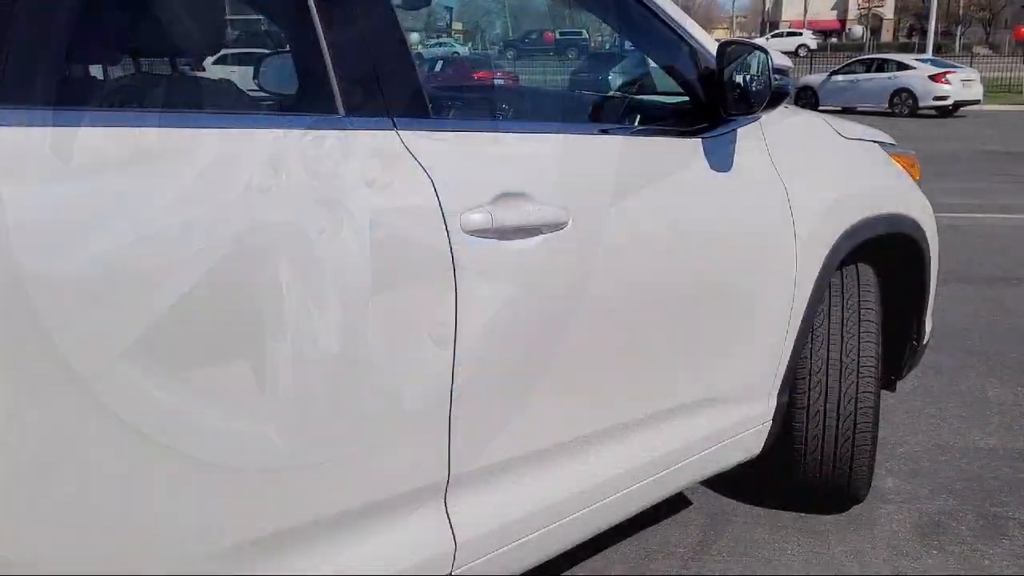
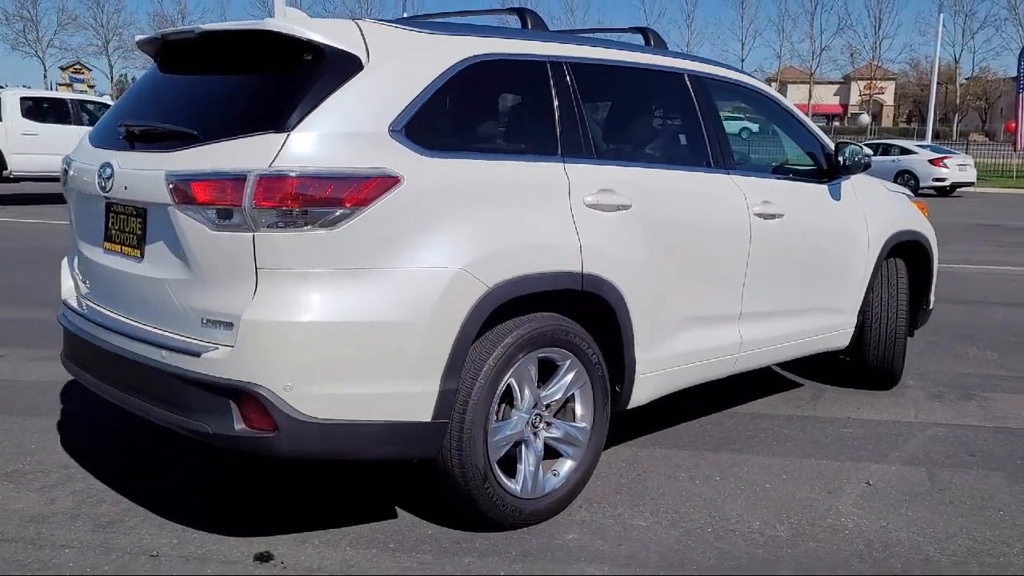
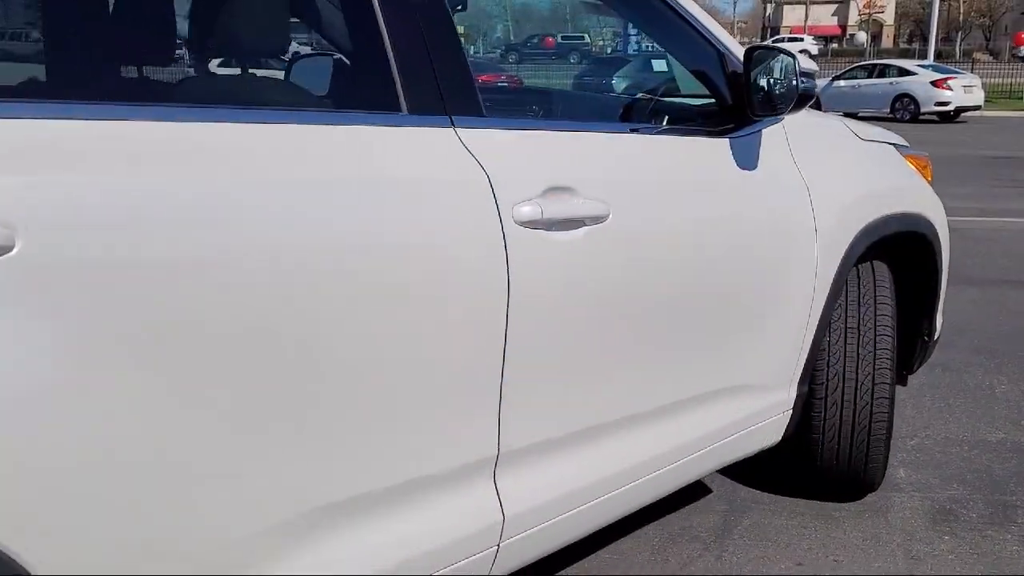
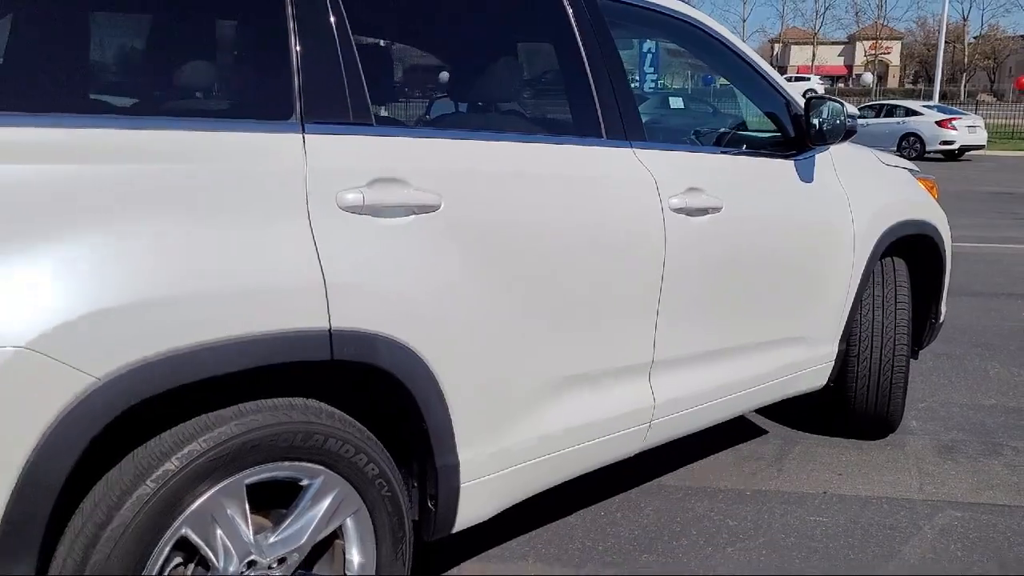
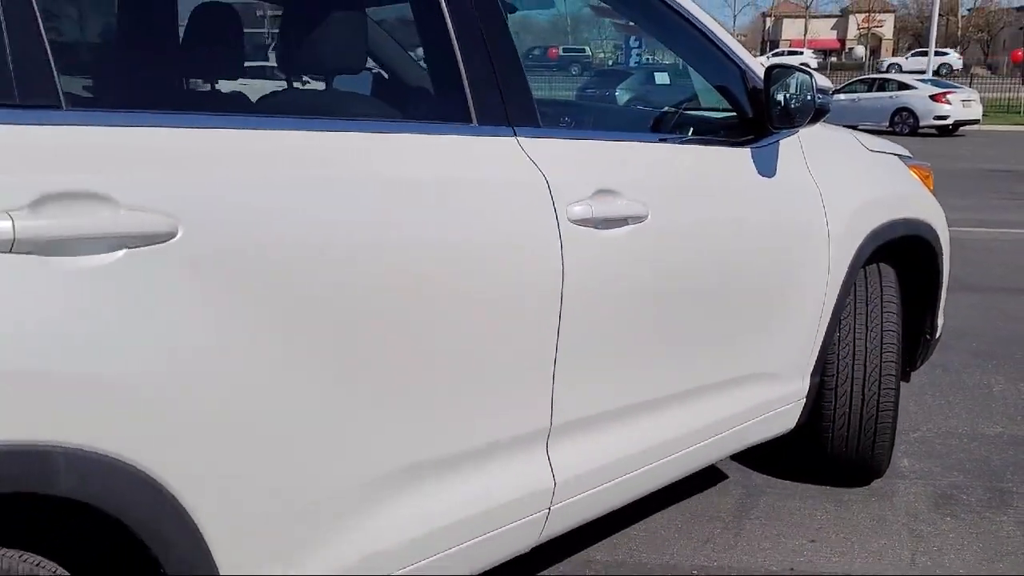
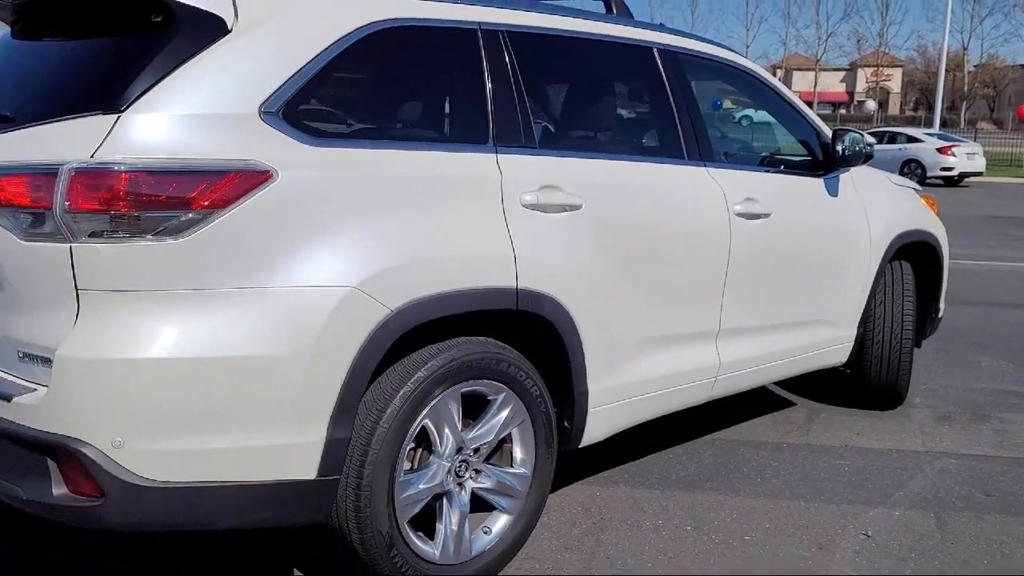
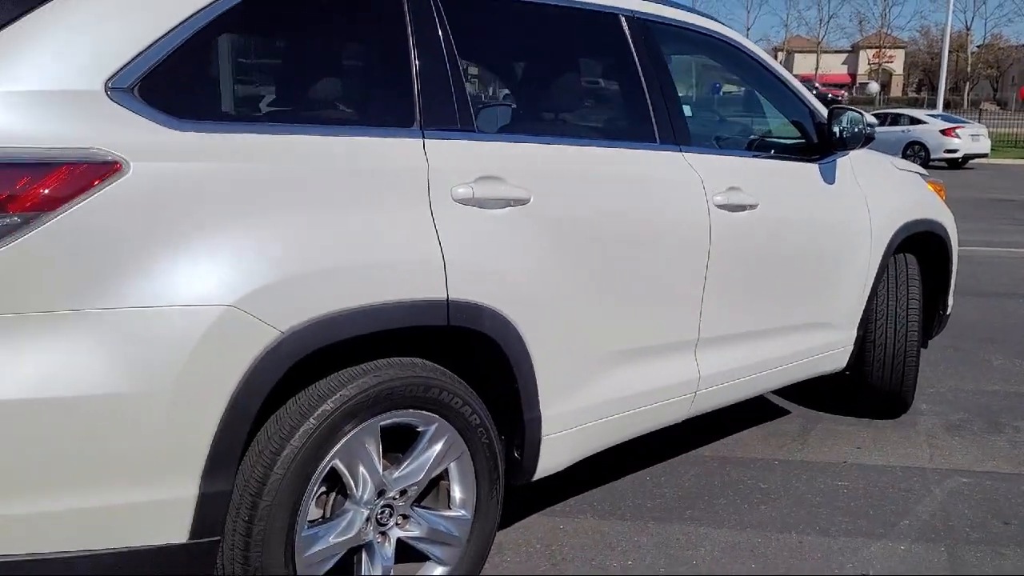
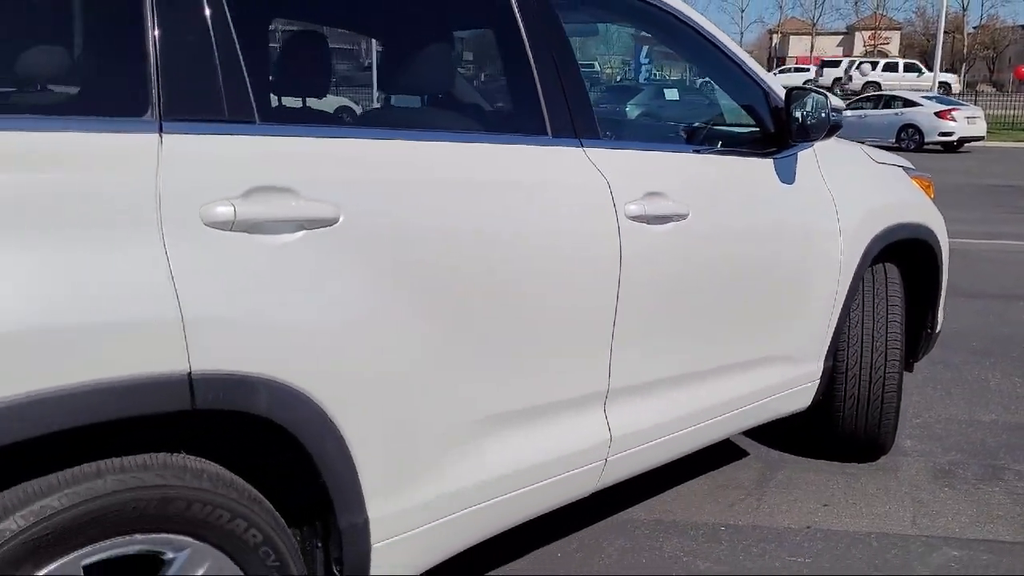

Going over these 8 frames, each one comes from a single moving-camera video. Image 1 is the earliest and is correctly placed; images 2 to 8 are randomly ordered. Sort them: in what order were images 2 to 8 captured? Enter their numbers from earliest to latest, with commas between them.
3, 5, 8, 4, 7, 6, 2
